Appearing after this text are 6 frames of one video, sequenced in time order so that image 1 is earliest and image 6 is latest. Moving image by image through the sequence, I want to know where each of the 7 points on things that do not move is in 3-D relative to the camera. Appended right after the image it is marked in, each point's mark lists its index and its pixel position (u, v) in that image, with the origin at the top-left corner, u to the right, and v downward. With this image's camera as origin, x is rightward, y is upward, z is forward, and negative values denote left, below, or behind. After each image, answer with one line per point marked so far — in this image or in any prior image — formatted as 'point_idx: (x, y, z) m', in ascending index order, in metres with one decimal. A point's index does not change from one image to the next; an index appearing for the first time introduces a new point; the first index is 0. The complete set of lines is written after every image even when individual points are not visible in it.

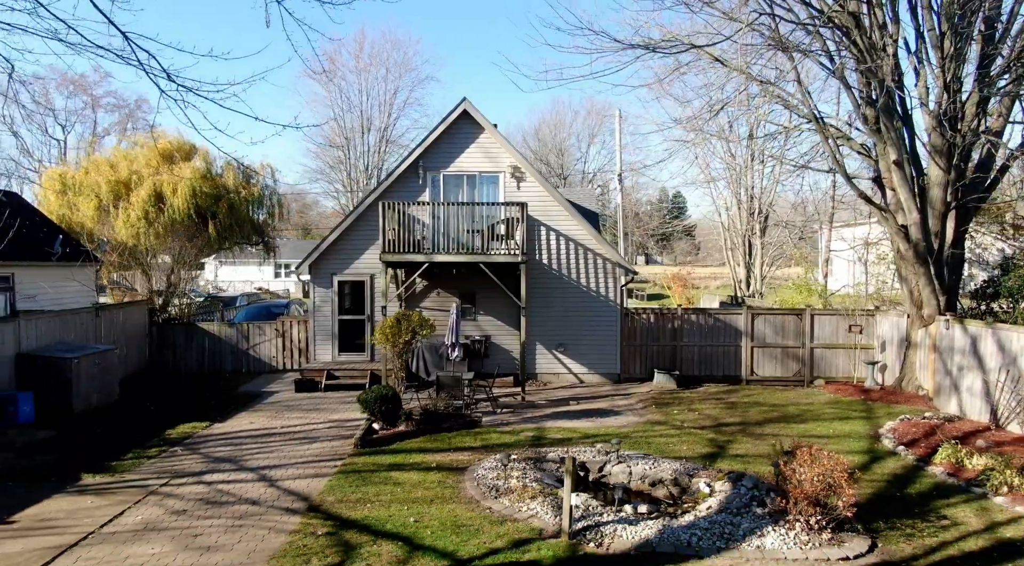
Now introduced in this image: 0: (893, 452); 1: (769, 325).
0: (+5.5, -2.4, +10.5) m
1: (+5.8, -0.9, +16.2) m
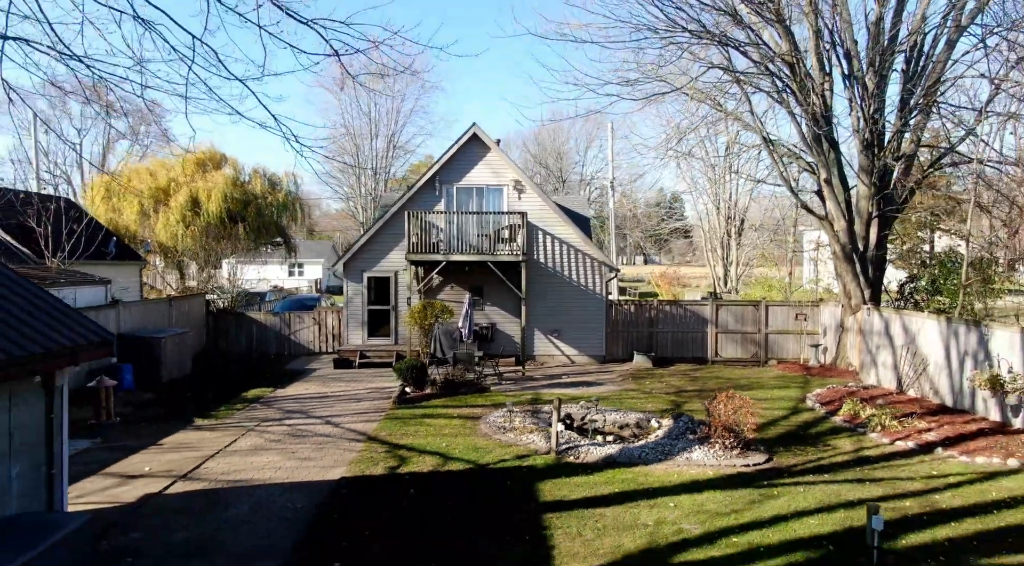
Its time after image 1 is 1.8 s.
0: (+5.6, -2.3, +13.5) m
1: (+5.8, -0.8, +19.2) m
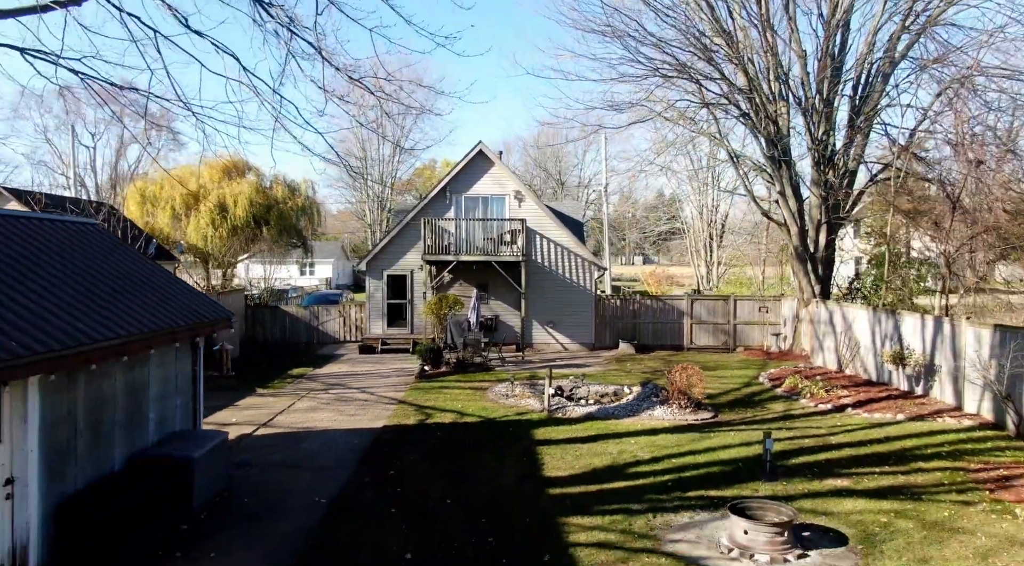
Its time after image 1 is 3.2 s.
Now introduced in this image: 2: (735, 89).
0: (+5.6, -2.2, +16.3) m
1: (+5.9, -0.7, +22.0) m
2: (+5.7, +4.9, +18.4) m
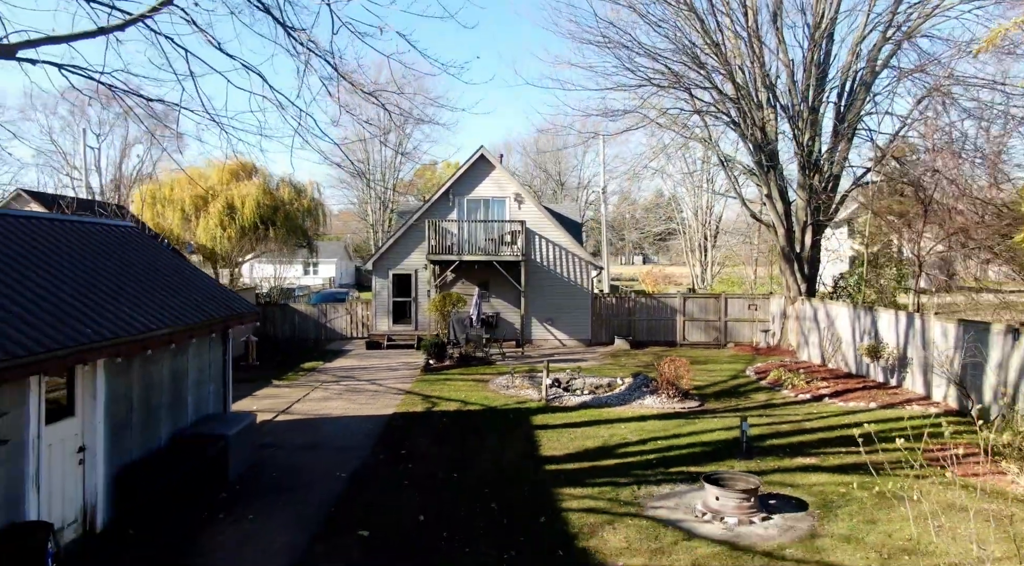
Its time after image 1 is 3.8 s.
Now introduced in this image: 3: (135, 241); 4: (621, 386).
0: (+5.6, -2.2, +17.3) m
1: (+5.9, -0.7, +22.9) m
2: (+5.7, +5.0, +19.4) m
3: (-5.6, +0.6, +10.4) m
4: (+2.3, -2.1, +14.9) m
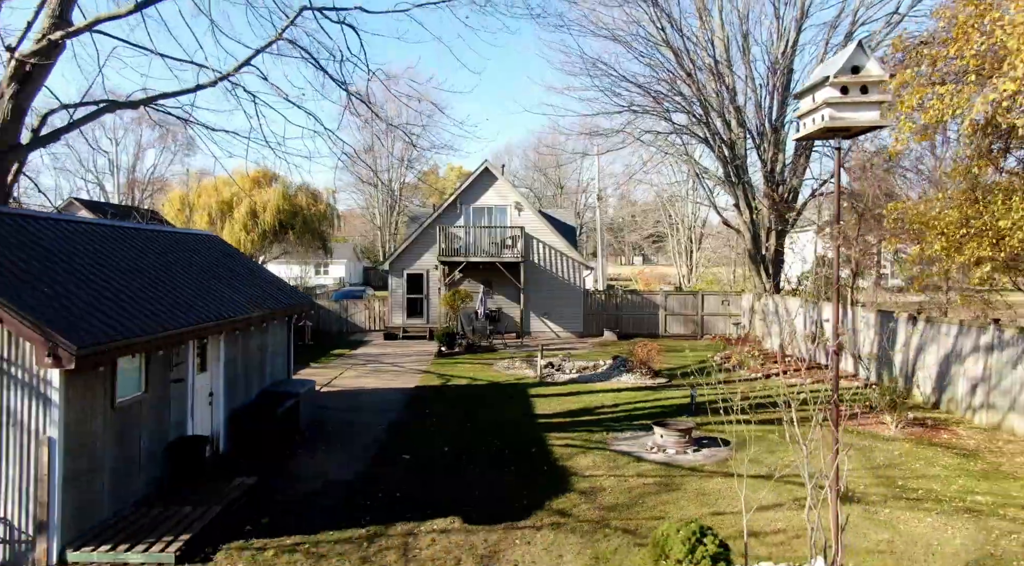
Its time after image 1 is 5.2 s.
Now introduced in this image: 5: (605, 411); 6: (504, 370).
0: (+5.6, -2.1, +20.1) m
1: (+5.9, -0.7, +25.8) m
2: (+5.7, +5.0, +22.2) m
3: (-5.6, +0.7, +13.3) m
4: (+2.3, -2.1, +17.8) m
5: (+1.7, -2.4, +13.3) m
6: (-0.2, -2.2, +17.9) m
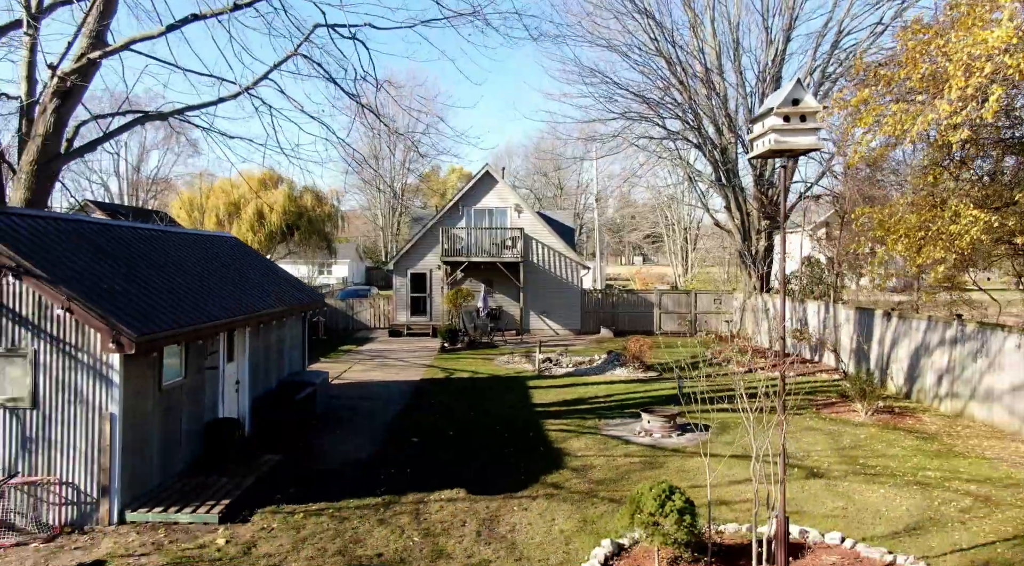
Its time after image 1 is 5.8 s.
0: (+5.6, -2.1, +21.1) m
1: (+5.9, -0.6, +26.8) m
2: (+5.7, +5.1, +23.2) m
3: (-5.6, +0.7, +14.3) m
4: (+2.3, -2.1, +18.8) m
5: (+1.7, -2.3, +14.2) m
6: (-0.2, -2.1, +18.8) m
